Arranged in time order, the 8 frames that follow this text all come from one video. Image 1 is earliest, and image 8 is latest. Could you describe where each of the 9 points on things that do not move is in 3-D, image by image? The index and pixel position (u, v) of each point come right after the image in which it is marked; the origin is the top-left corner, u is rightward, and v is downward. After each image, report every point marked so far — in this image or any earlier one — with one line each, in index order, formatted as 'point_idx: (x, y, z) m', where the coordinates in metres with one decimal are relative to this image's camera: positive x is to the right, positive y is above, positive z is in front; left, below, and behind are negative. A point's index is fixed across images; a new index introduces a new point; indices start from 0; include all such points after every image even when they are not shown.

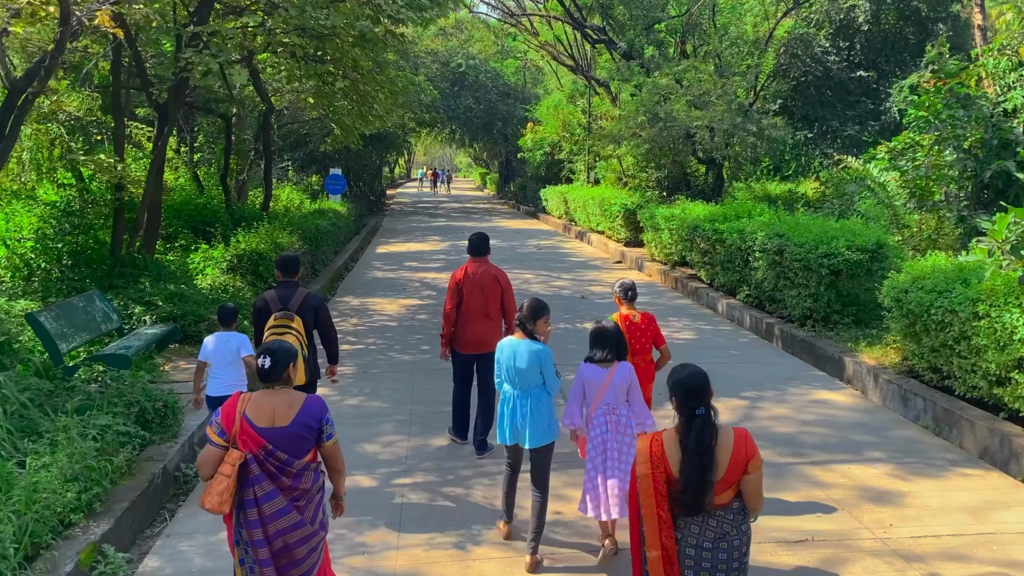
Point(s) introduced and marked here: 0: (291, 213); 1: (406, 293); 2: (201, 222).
0: (-3.7, +1.2, +13.6) m
1: (-1.4, -0.1, +10.9) m
2: (-4.3, +0.9, +11.3) m
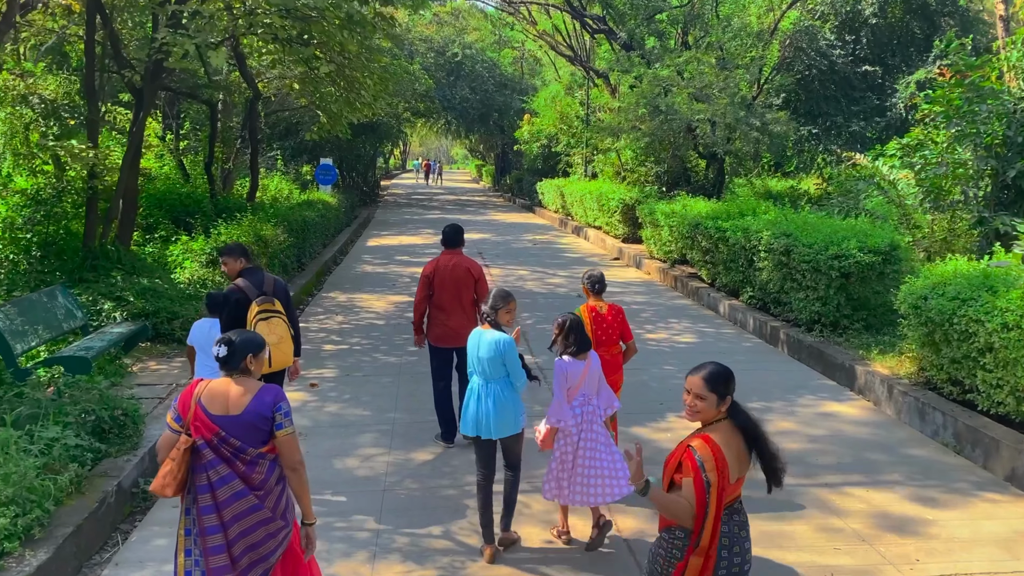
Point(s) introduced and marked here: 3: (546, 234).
0: (-3.8, +1.3, +13.1) m
1: (-1.5, 0.0, +10.5) m
2: (-4.4, +1.0, +10.9) m
3: (+0.7, +1.1, +17.1) m
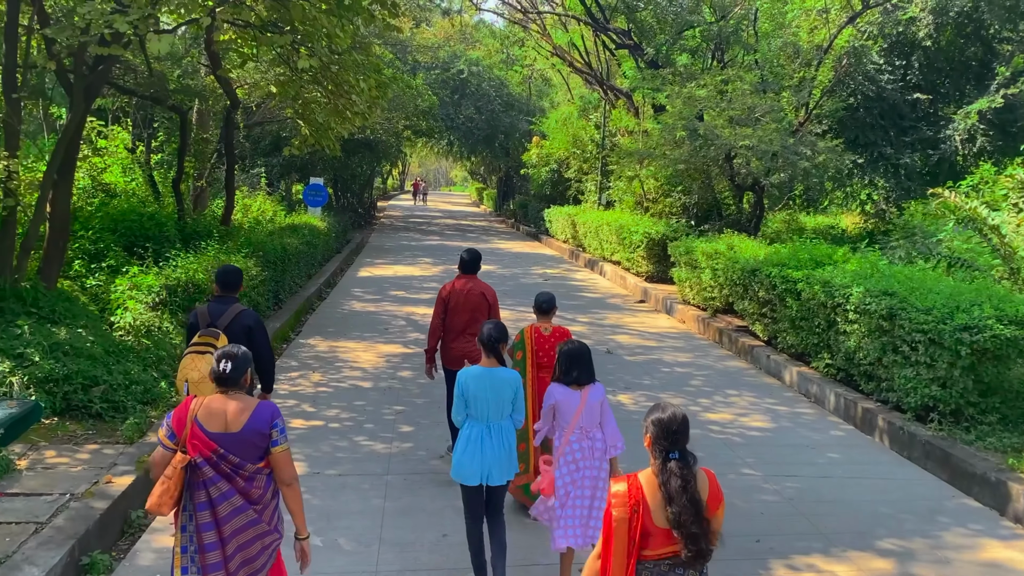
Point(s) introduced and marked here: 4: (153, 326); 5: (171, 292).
0: (-3.6, +0.8, +11.5) m
1: (-1.3, -0.5, +8.8) m
2: (-4.2, +0.6, +9.2) m
3: (+0.9, +0.4, +15.5) m
4: (-2.8, -0.3, +6.5) m
5: (-2.8, 0.0, +6.8) m
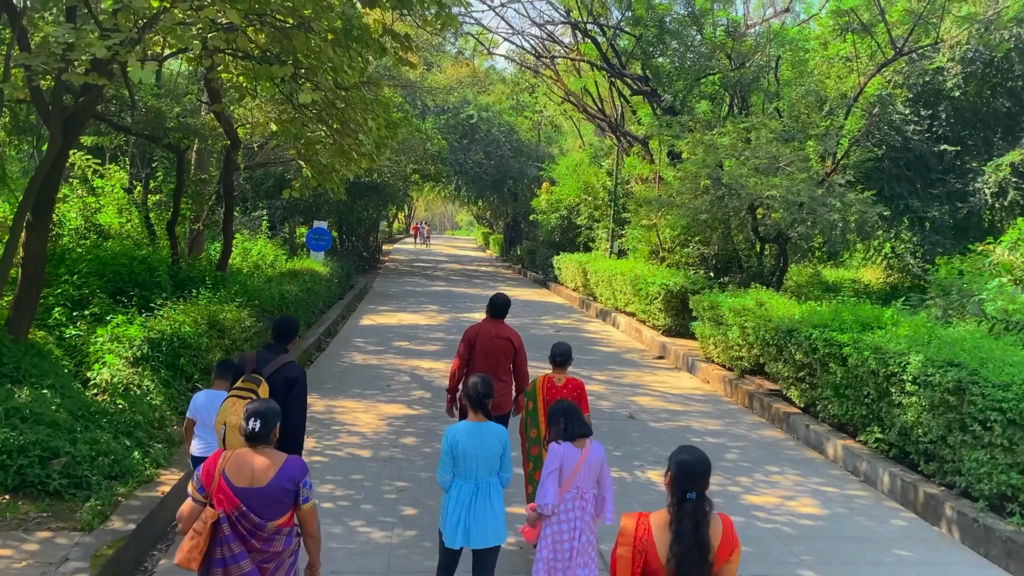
0: (-3.4, +0.2, +10.9) m
1: (-1.2, -1.0, +8.1) m
2: (-4.0, 0.0, +8.6) m
3: (+1.0, -0.5, +14.8) m
4: (-2.7, -0.7, +5.9) m
5: (-2.7, -0.5, +6.2) m
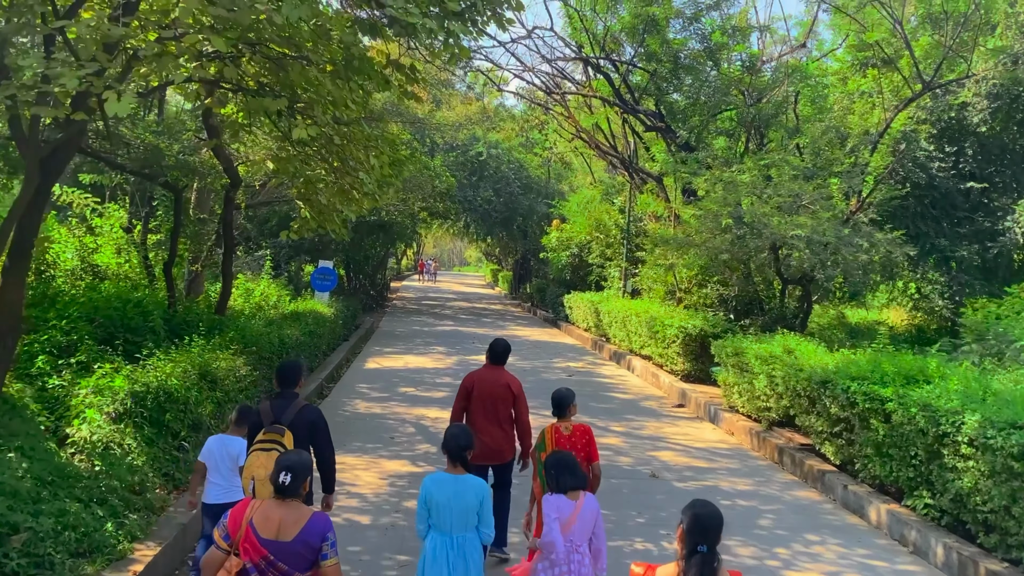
0: (-3.3, -0.4, +10.5) m
1: (-1.1, -1.5, +7.6) m
2: (-3.9, -0.4, +8.2) m
3: (+1.2, -1.3, +14.3) m
4: (-2.6, -1.0, +5.4) m
5: (-2.6, -0.8, +5.7) m
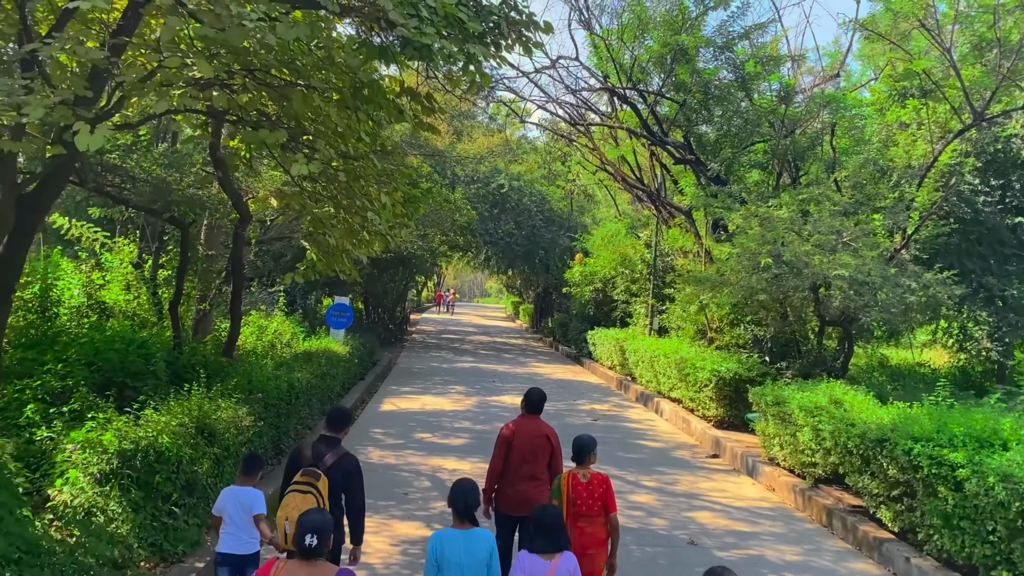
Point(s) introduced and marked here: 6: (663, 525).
0: (-3.0, -0.8, +10.0) m
1: (-0.9, -1.9, +7.0) m
2: (-3.7, -0.8, +7.7) m
3: (+1.6, -1.9, +13.7) m
4: (-2.5, -1.3, +4.8) m
5: (-2.4, -1.1, +5.2) m
6: (+1.2, -1.9, +6.7) m
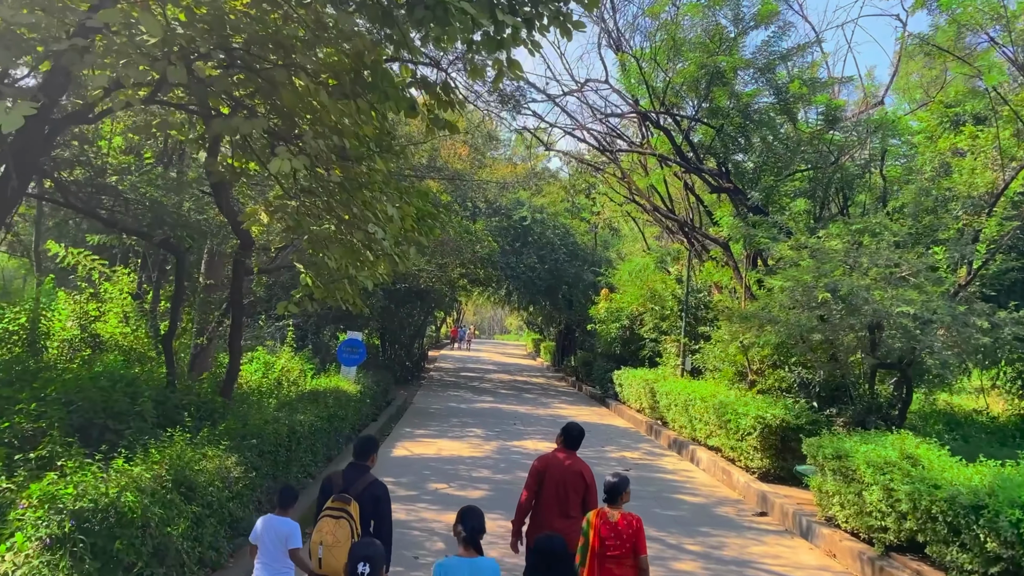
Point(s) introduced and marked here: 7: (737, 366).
0: (-2.7, -1.2, +9.2) m
1: (-0.7, -2.1, +6.1) m
2: (-3.5, -1.1, +6.9) m
3: (+1.9, -2.5, +12.7) m
4: (-2.3, -1.5, +4.0) m
5: (-2.3, -1.3, +4.3) m
6: (+1.4, -2.2, +5.8) m
7: (+3.5, -1.2, +12.9) m
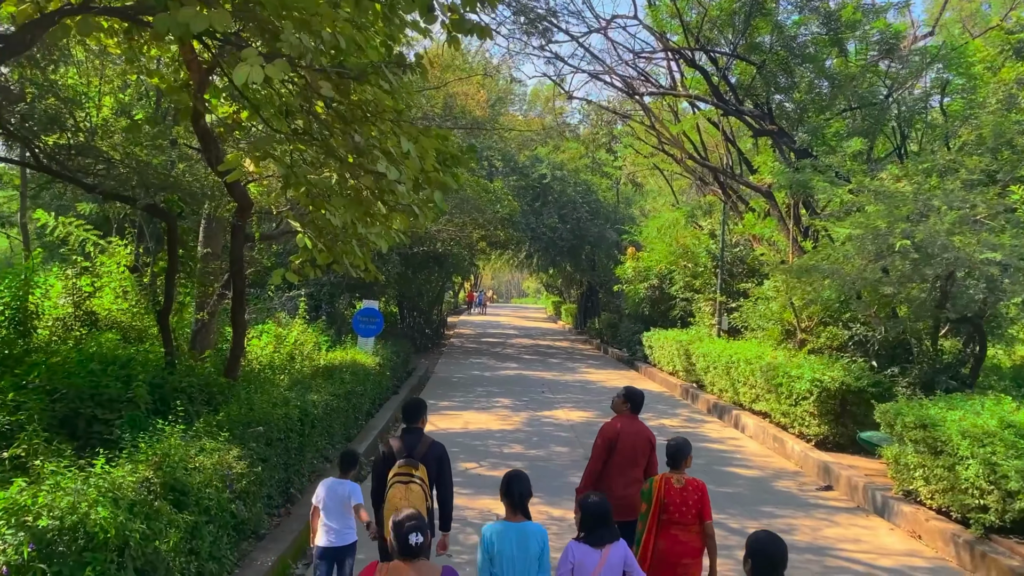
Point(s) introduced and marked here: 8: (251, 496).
0: (-2.4, -0.9, +8.4) m
1: (-0.4, -1.9, +5.3) m
2: (-3.2, -0.9, +6.1) m
3: (+2.4, -1.8, +11.9) m
4: (-2.1, -1.4, +3.2) m
5: (-2.0, -1.1, +3.6) m
6: (+1.7, -1.9, +4.9) m
7: (+3.9, -0.5, +12.0) m
8: (-1.7, -1.4, +5.4) m
